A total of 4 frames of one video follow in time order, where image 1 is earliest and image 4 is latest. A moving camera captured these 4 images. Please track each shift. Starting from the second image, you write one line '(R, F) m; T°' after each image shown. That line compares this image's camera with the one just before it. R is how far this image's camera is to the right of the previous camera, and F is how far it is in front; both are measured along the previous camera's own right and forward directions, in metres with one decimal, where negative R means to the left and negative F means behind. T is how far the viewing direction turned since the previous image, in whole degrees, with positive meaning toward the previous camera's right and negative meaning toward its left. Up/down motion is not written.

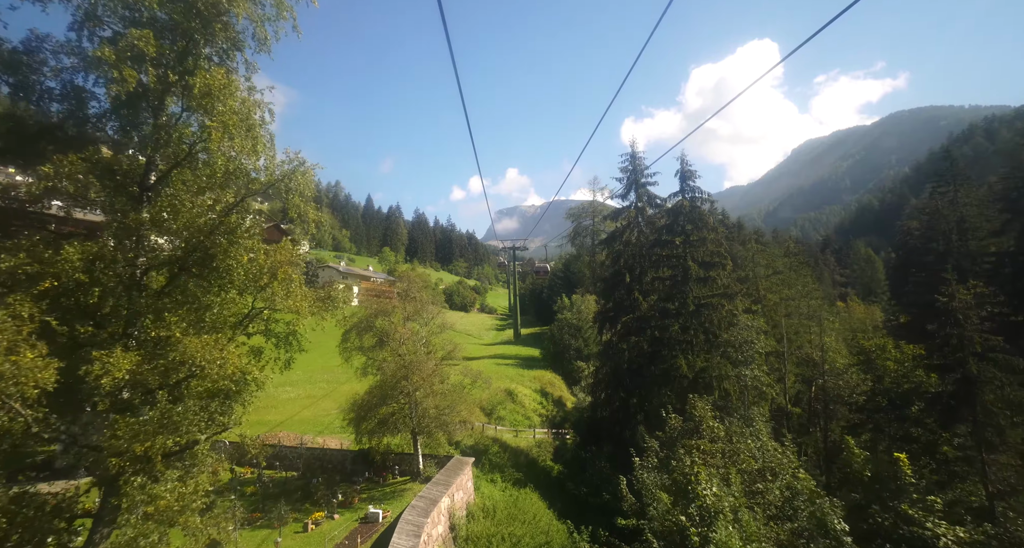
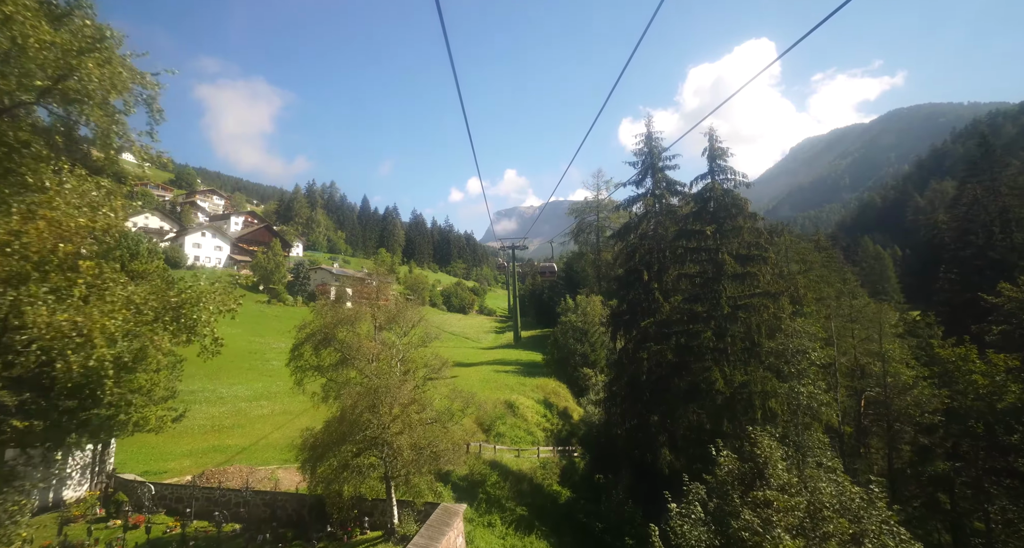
(0.0, +3.0) m; 0°
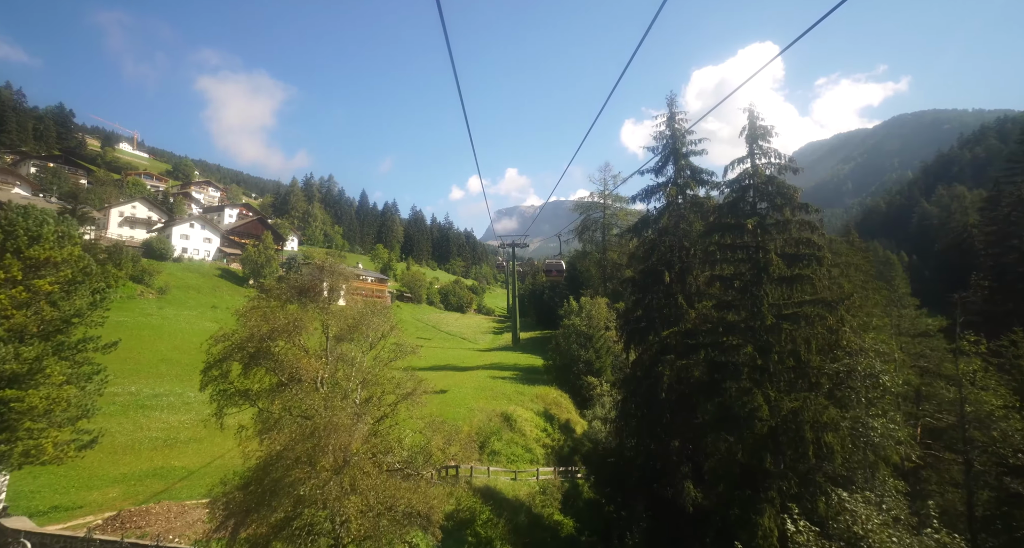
(0.0, +2.7) m; 0°
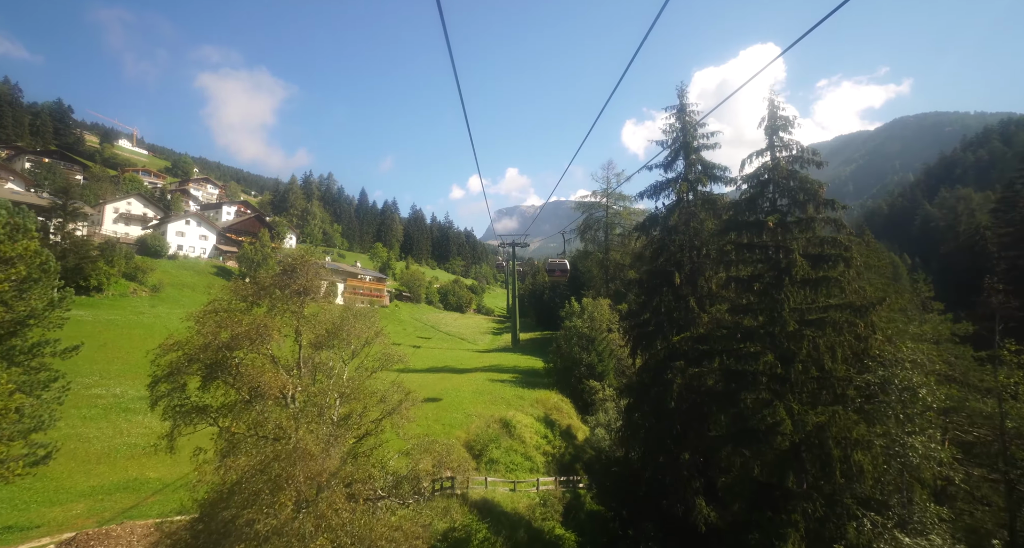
(0.0, +1.0) m; 0°
